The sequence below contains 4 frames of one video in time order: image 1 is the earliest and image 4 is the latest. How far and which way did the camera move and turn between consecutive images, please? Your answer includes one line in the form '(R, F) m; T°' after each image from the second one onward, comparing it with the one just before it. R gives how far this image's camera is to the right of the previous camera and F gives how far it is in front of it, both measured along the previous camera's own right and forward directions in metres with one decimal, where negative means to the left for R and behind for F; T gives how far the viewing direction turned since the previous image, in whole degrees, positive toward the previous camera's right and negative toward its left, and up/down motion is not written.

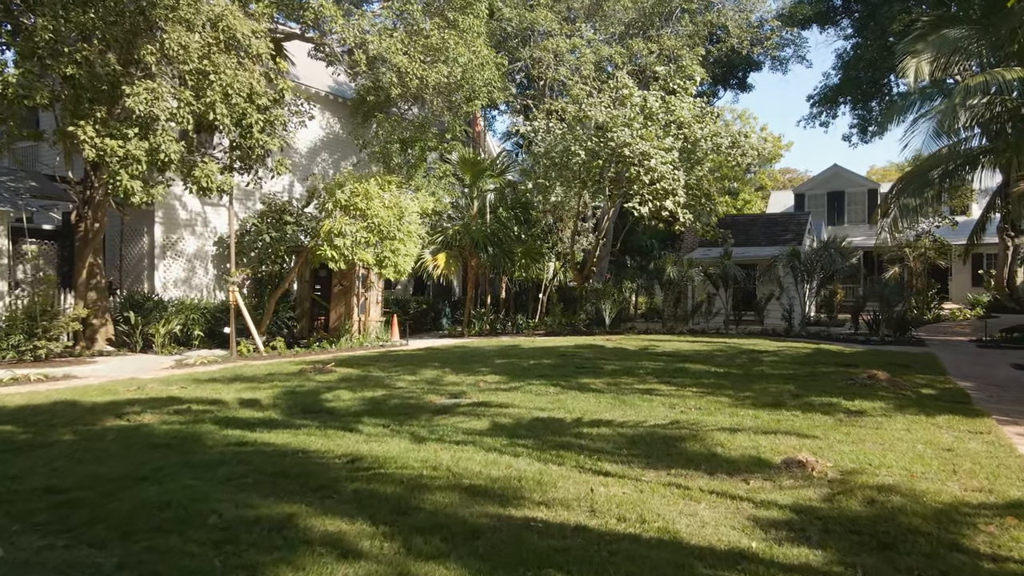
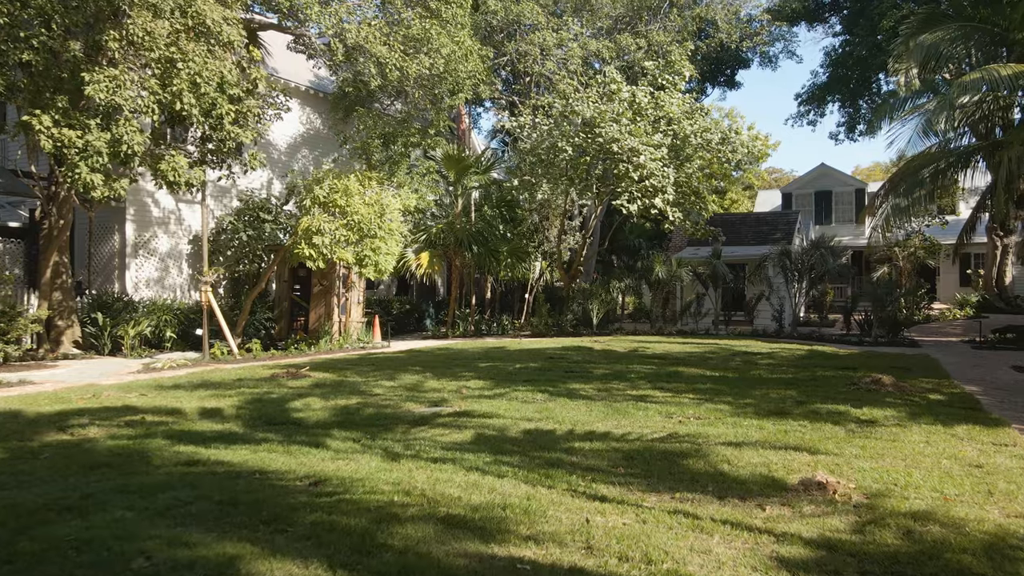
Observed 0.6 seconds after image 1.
(0.0, +0.5) m; +1°
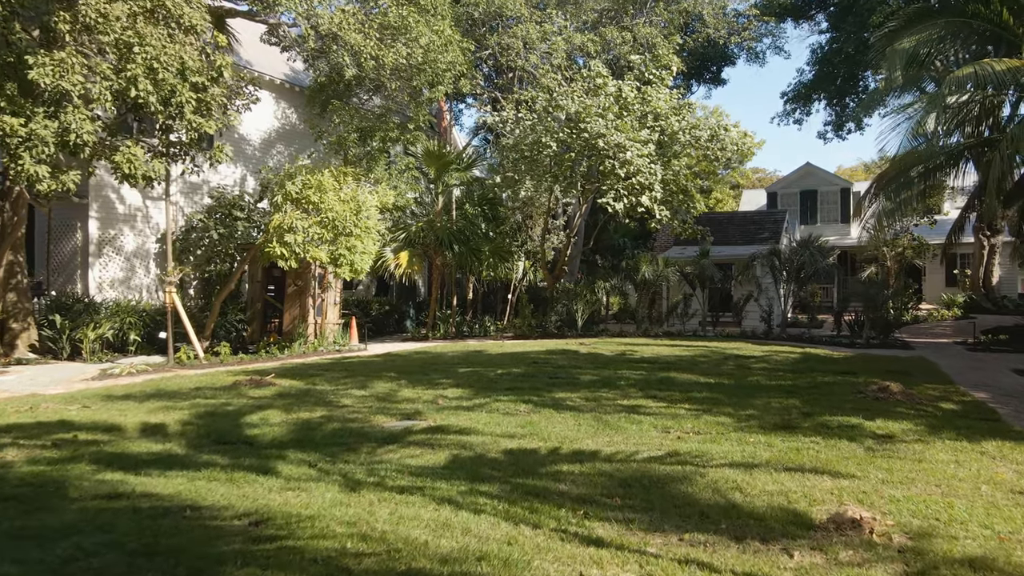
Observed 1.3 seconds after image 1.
(0.0, +0.5) m; +1°
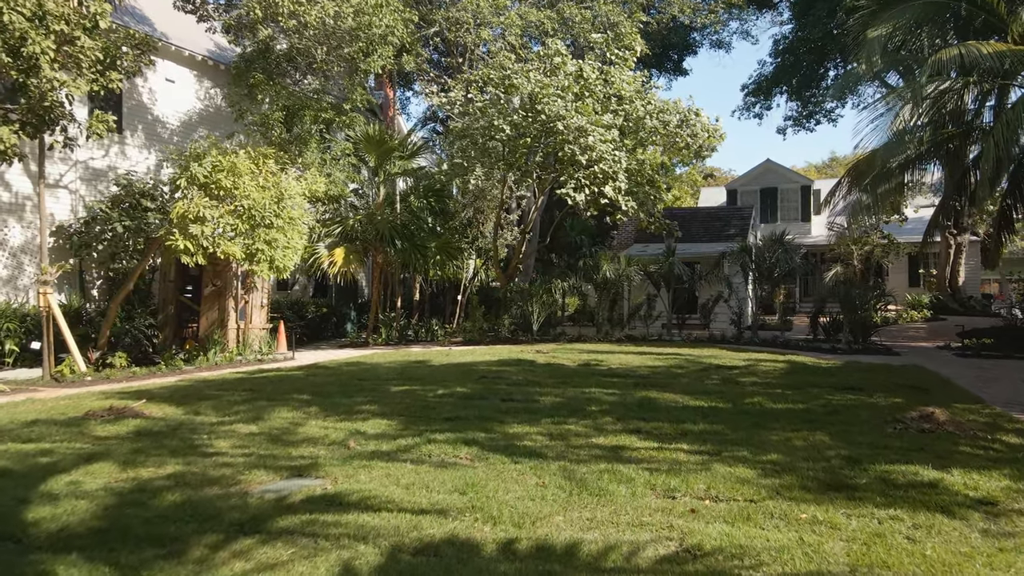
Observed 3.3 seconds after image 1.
(+0.1, +1.6) m; +4°
